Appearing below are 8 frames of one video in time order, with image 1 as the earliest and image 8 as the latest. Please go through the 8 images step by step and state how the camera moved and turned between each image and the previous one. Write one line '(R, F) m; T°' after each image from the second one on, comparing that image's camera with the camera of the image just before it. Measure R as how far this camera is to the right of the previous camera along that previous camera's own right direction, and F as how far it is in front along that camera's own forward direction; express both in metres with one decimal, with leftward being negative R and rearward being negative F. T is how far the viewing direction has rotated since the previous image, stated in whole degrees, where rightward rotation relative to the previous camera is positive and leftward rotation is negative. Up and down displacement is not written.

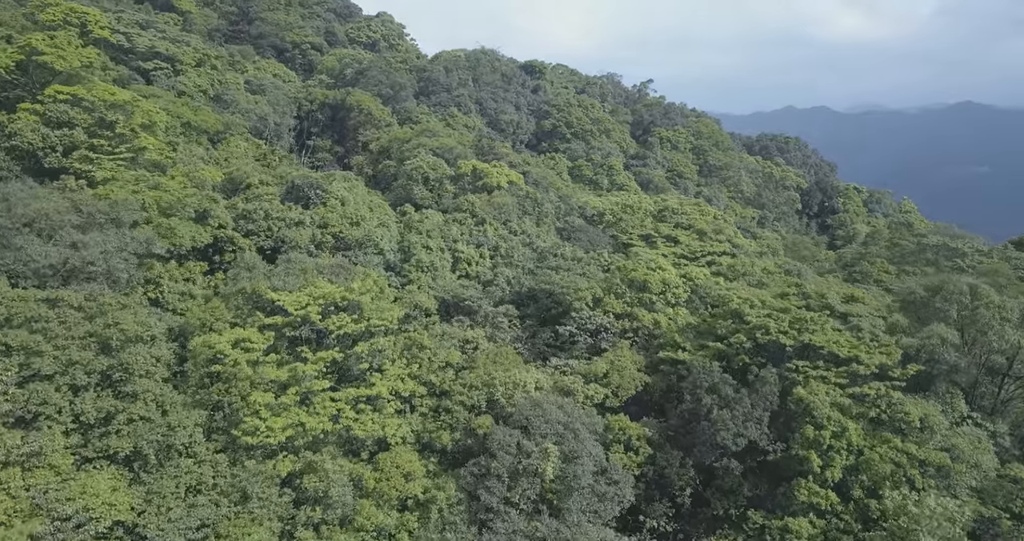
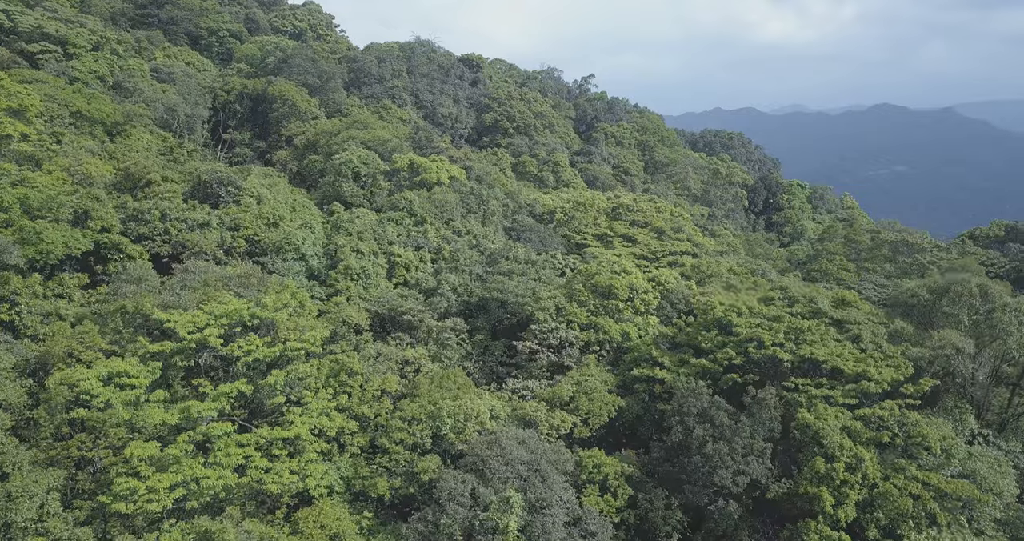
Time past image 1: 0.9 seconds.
(-0.2, +3.4) m; +5°
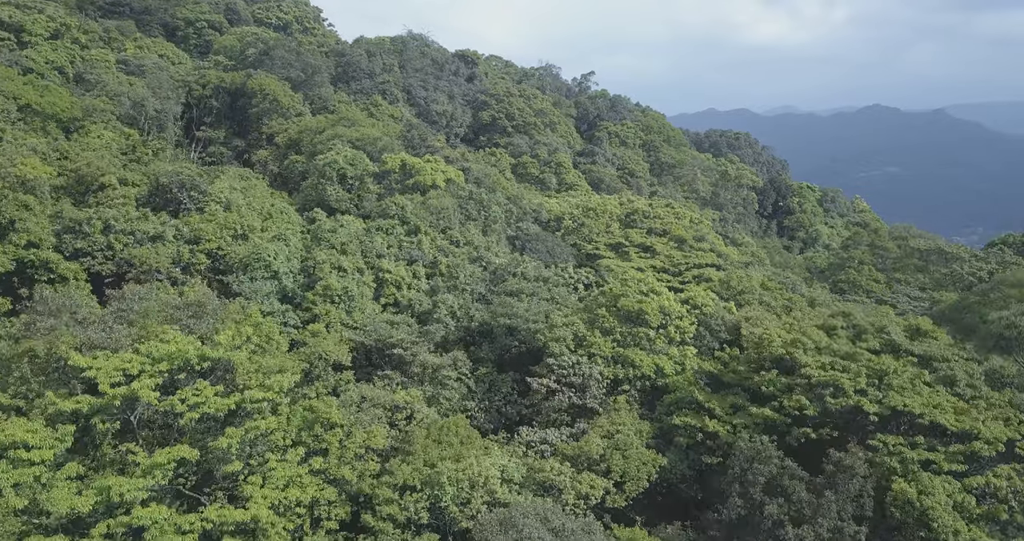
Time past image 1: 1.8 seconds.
(-0.5, +3.4) m; +1°
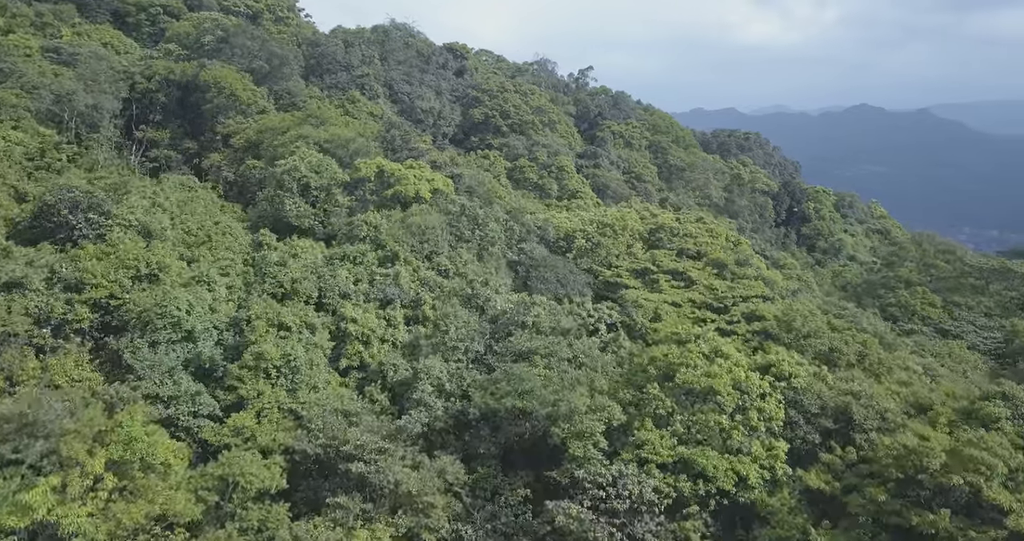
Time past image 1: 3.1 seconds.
(-0.4, +5.5) m; +1°
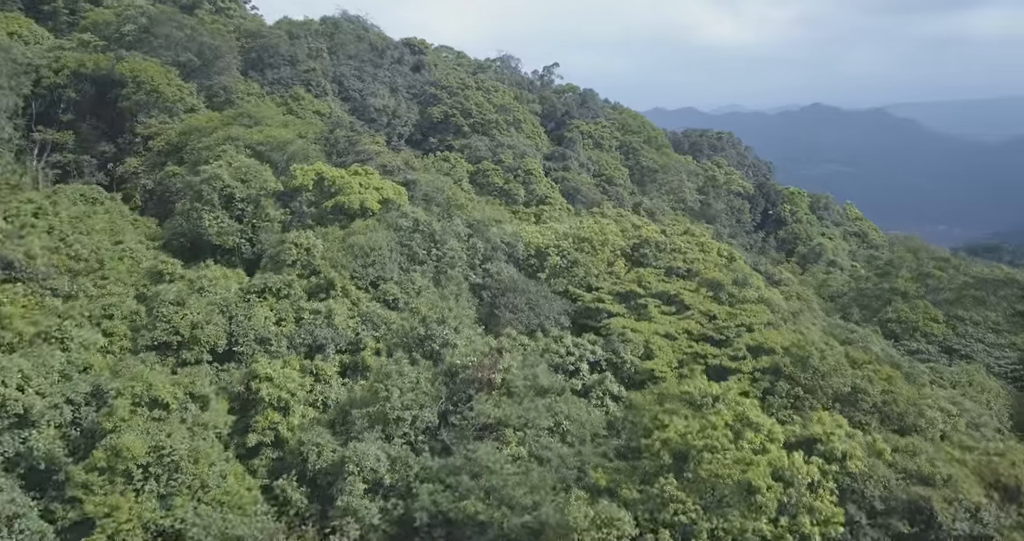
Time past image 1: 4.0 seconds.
(0.0, +3.6) m; +3°
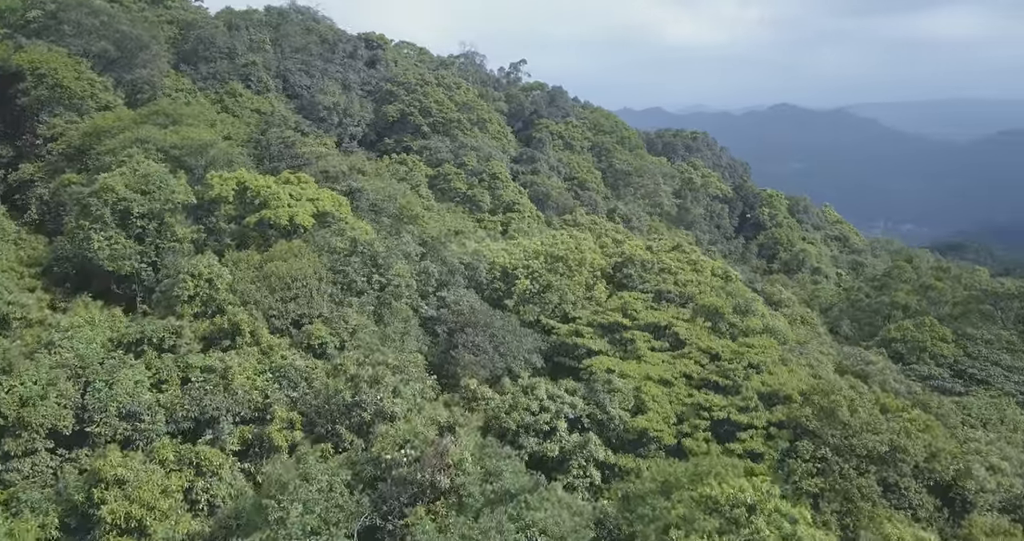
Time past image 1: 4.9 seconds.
(+0.2, +3.5) m; +2°
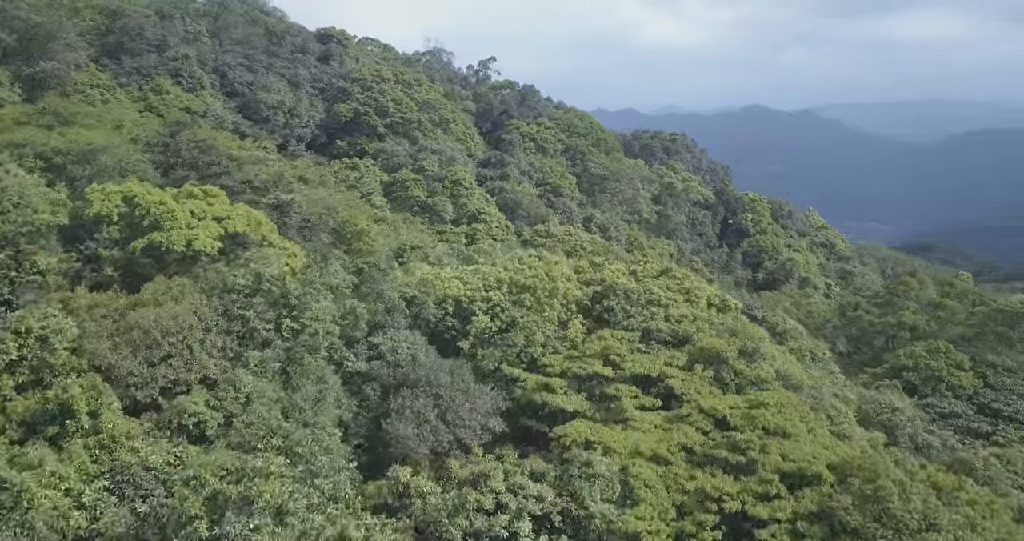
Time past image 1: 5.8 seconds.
(+0.4, +3.5) m; +2°
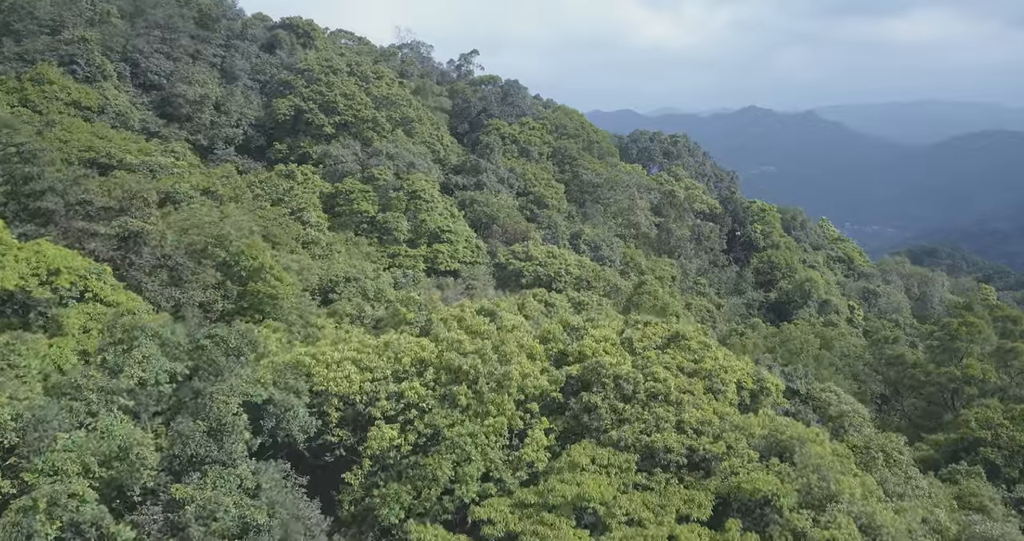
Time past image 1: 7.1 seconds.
(+1.0, +5.7) m; 0°
